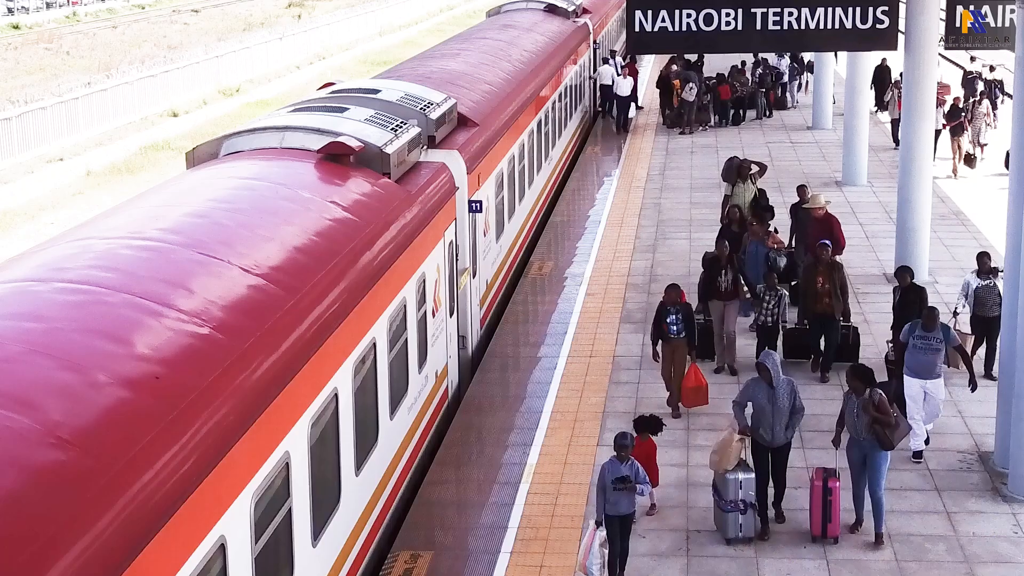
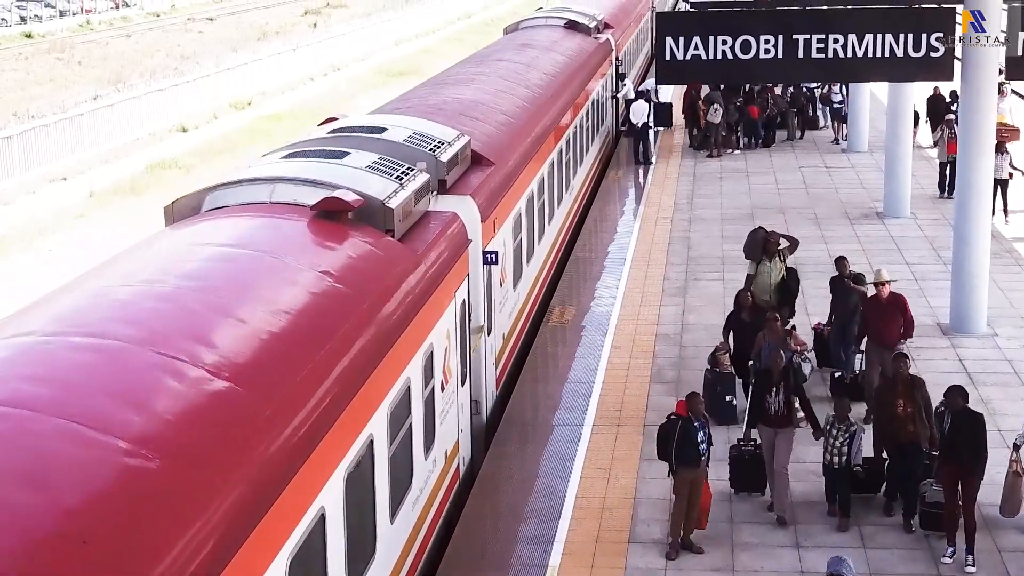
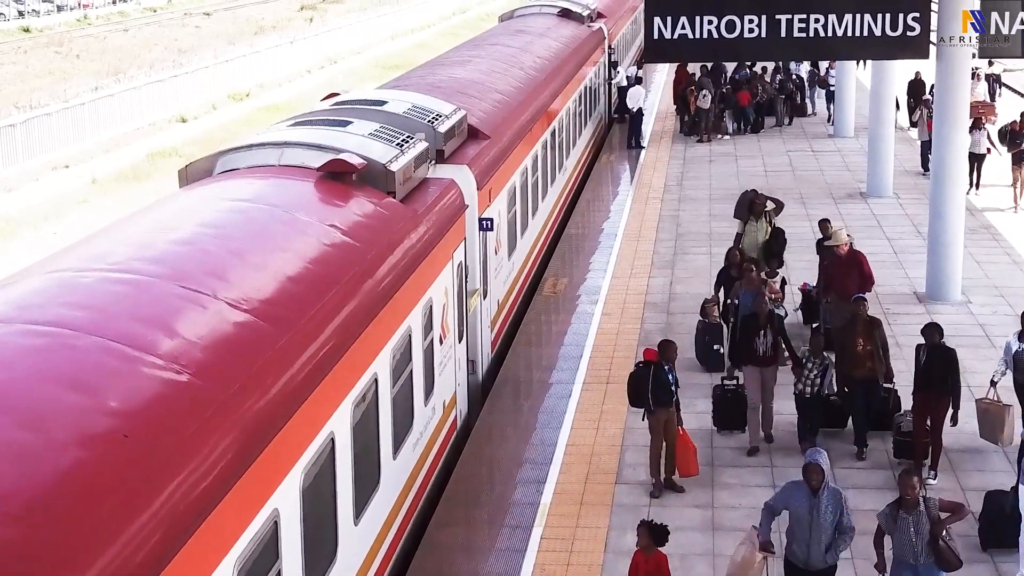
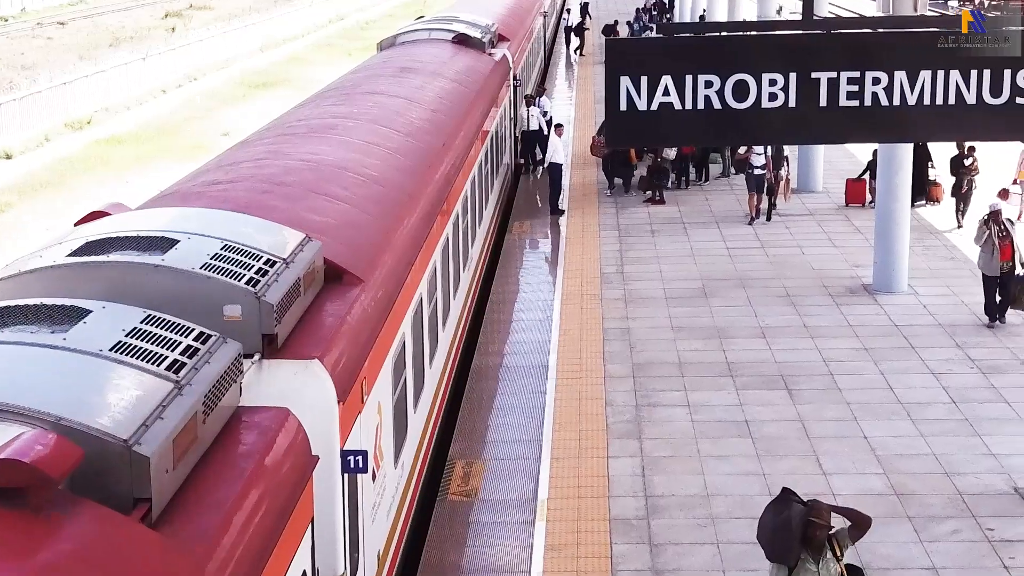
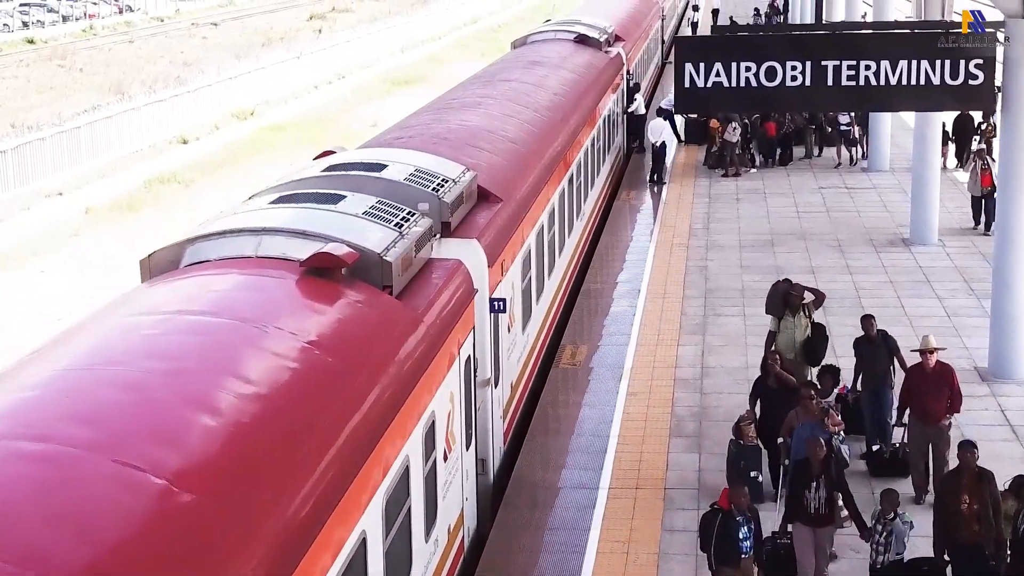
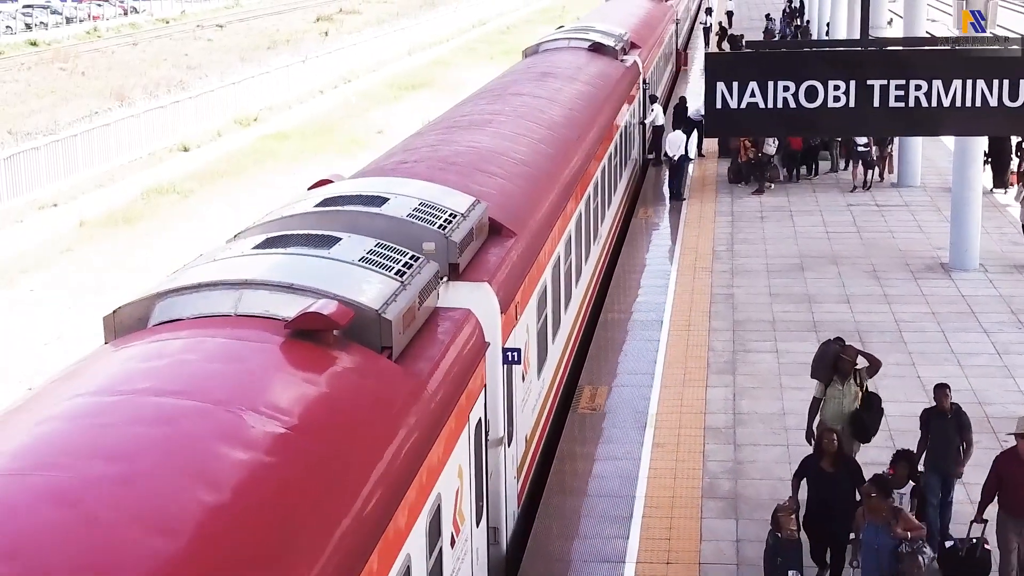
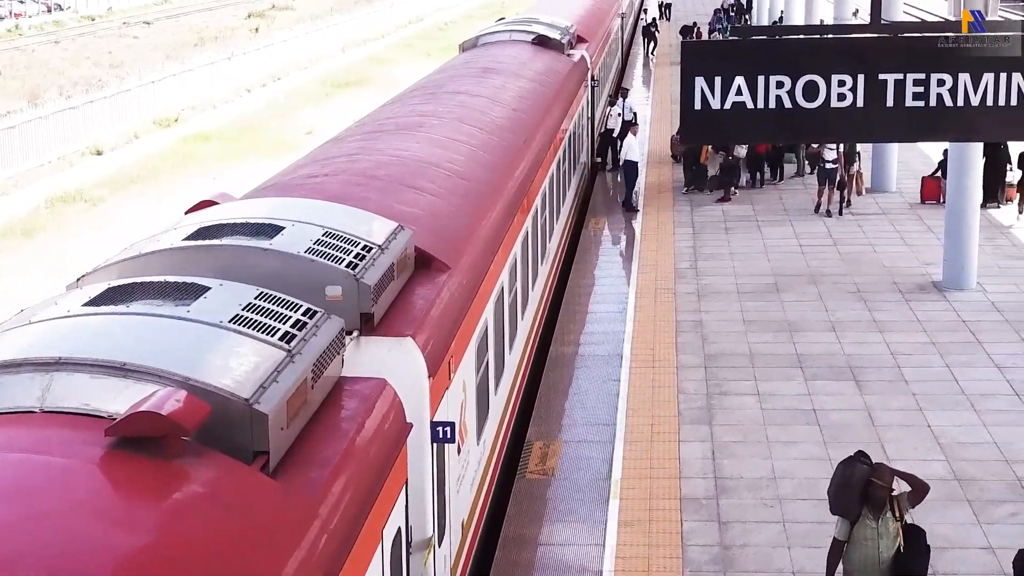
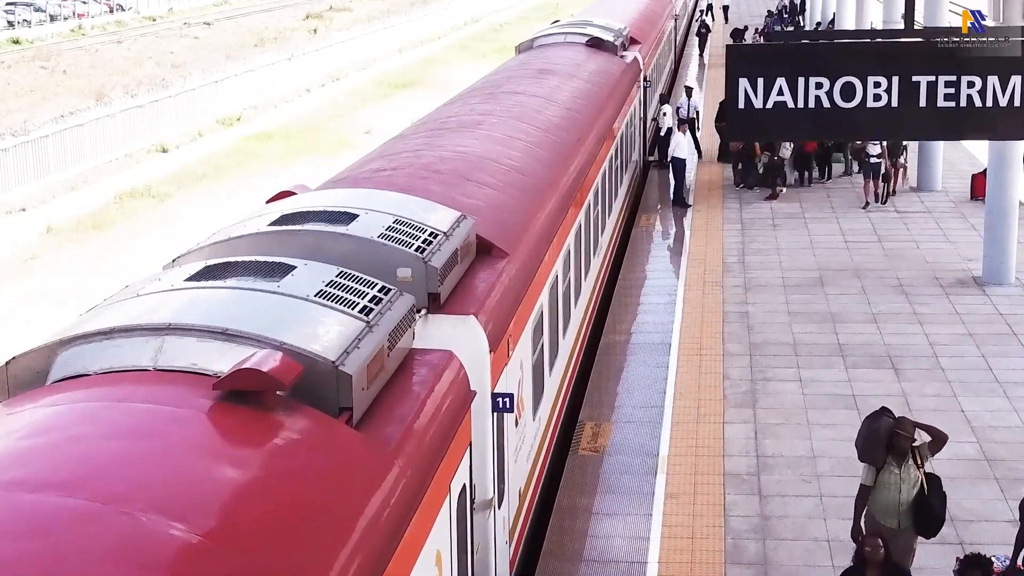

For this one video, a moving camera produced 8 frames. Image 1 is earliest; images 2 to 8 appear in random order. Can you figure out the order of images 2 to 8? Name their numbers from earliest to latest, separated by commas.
3, 2, 5, 6, 8, 7, 4
